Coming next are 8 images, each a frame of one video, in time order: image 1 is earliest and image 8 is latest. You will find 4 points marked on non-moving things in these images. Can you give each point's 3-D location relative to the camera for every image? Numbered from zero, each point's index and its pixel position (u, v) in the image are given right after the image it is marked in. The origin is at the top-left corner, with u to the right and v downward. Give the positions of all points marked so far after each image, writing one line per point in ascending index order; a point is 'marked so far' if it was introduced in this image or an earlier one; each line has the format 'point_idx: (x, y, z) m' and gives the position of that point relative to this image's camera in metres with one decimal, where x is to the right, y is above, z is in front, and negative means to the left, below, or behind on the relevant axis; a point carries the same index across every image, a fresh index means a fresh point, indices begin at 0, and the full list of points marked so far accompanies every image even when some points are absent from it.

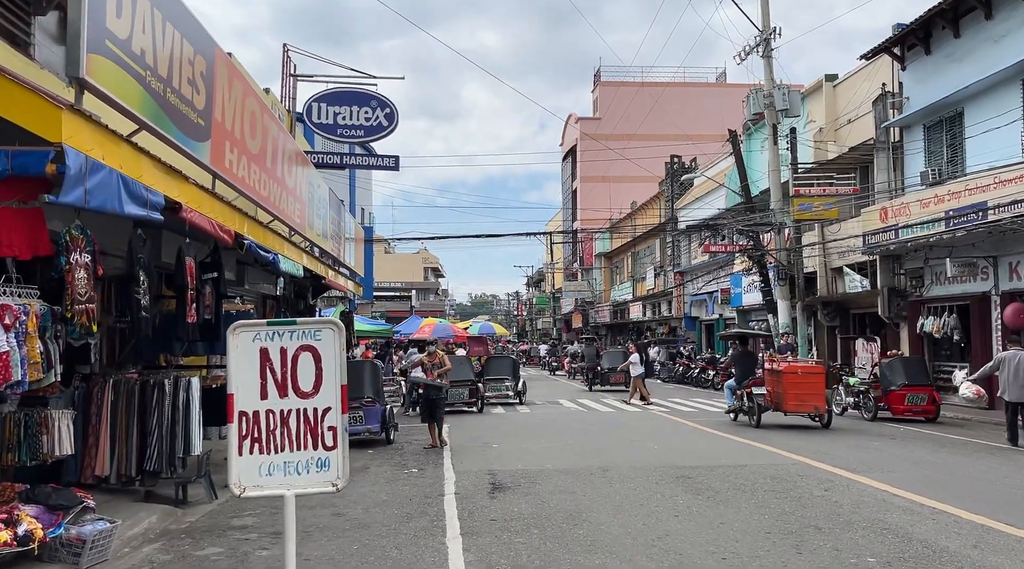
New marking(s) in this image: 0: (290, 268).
0: (-3.4, +0.2, +12.8) m
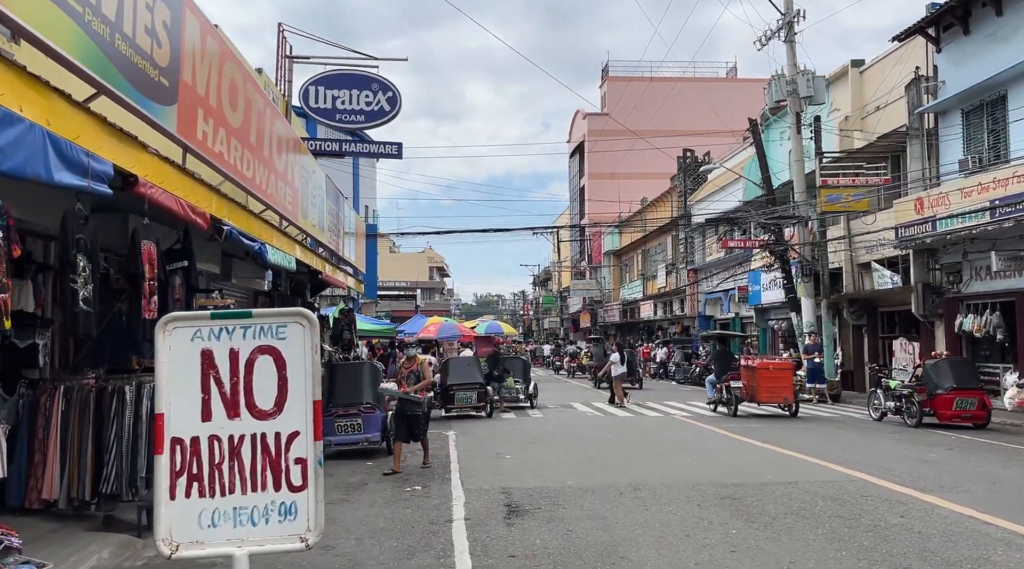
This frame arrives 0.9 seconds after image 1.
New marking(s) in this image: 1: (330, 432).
0: (-3.2, +0.3, +11.5) m
1: (-2.7, -2.1, +12.2) m
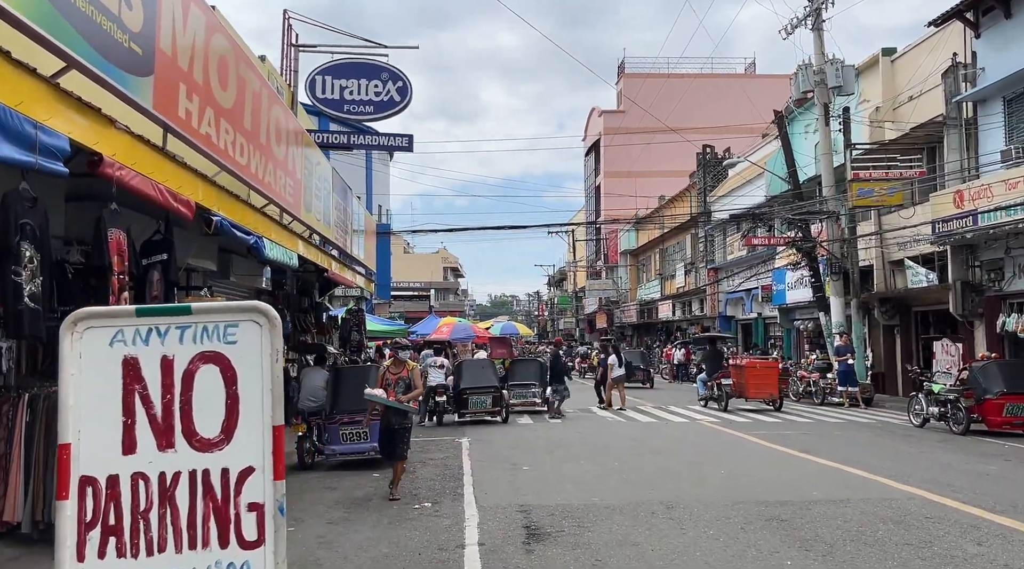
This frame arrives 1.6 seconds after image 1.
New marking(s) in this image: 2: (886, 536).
0: (-3.0, +0.4, +10.7) m
1: (-2.4, -2.1, +11.3) m
2: (+3.0, -2.0, +6.6) m
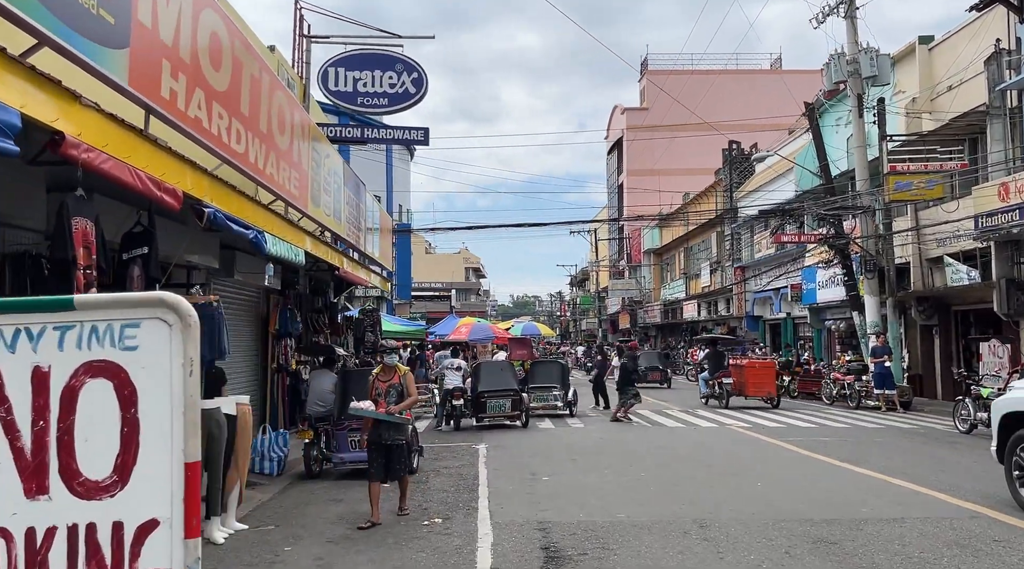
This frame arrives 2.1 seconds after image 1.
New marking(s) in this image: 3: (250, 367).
0: (-2.8, +0.4, +10.1) m
1: (-2.2, -2.1, +10.7) m
2: (+3.1, -1.9, +5.8) m
3: (-4.2, -1.4, +13.2) m
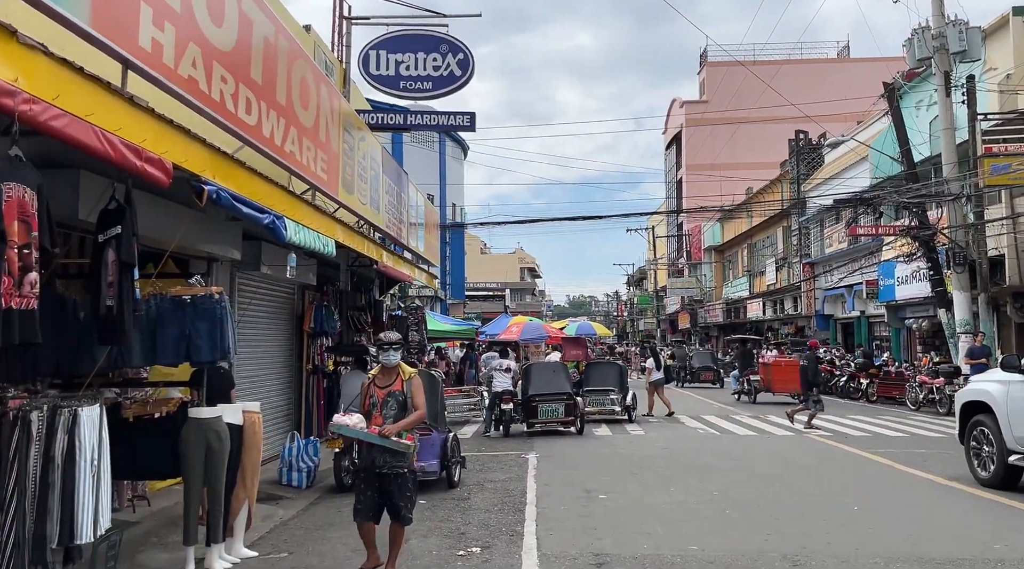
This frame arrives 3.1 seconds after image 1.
0: (-2.2, +0.5, +9.0) m
1: (-1.6, -2.0, +9.6) m
2: (+3.3, -1.8, +4.4) m
3: (-3.4, -1.3, +12.3) m
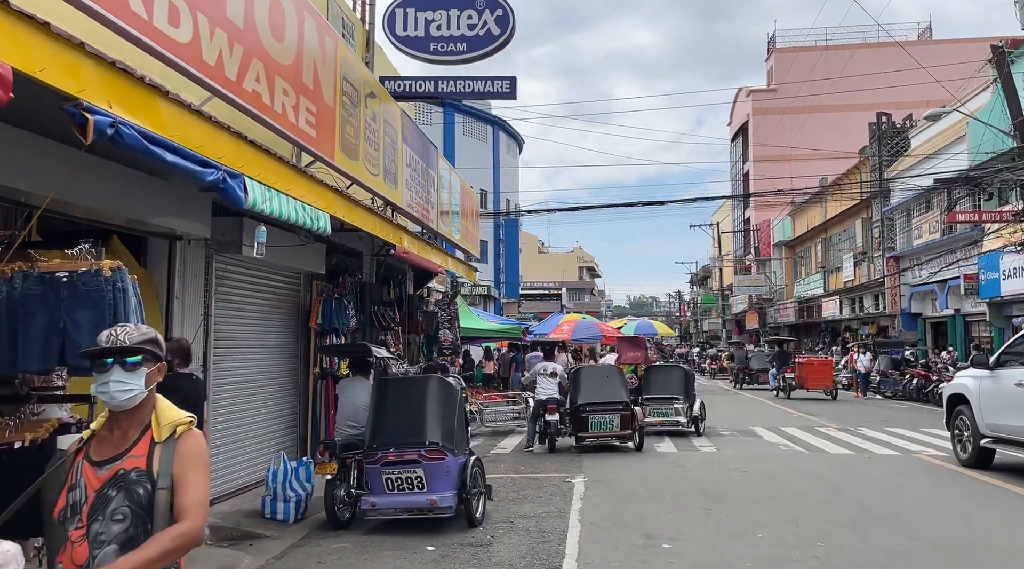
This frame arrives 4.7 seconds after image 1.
0: (-1.9, +0.6, +7.0) m
1: (-1.3, -1.8, +7.6) m
2: (+3.3, -1.7, +2.0) m
3: (-2.9, -1.1, +10.4) m
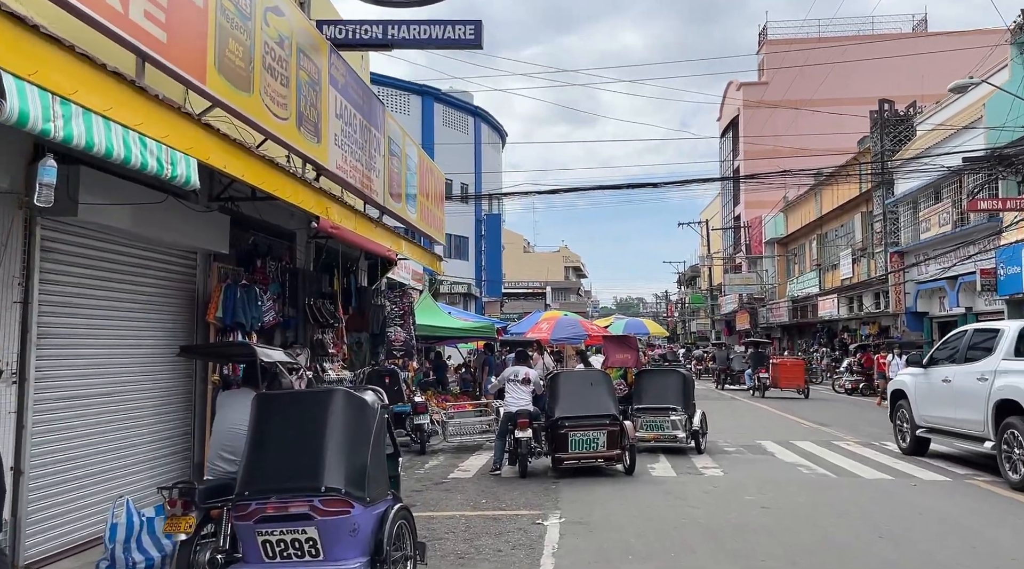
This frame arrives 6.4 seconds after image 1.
0: (-2.3, +0.8, +4.6) m
1: (-1.6, -1.6, +5.1) m
2: (+3.0, -1.5, -0.4) m
3: (-3.3, -1.0, +7.9) m
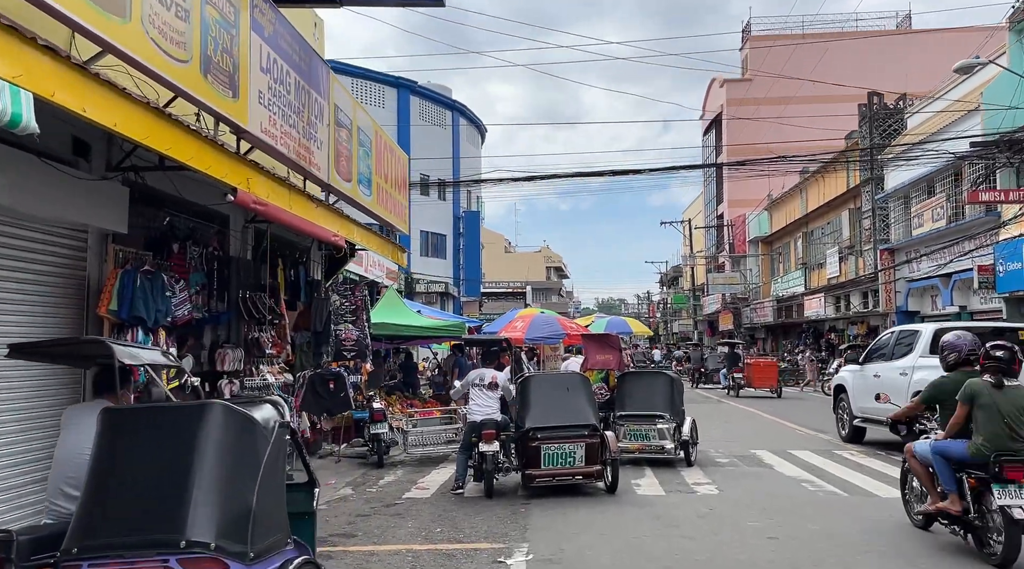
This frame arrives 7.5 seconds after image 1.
0: (-2.6, +0.9, +3.1) m
1: (-1.9, -1.5, +3.7) m
2: (+2.8, -1.4, -1.7) m
3: (-3.6, -0.8, +6.4) m
